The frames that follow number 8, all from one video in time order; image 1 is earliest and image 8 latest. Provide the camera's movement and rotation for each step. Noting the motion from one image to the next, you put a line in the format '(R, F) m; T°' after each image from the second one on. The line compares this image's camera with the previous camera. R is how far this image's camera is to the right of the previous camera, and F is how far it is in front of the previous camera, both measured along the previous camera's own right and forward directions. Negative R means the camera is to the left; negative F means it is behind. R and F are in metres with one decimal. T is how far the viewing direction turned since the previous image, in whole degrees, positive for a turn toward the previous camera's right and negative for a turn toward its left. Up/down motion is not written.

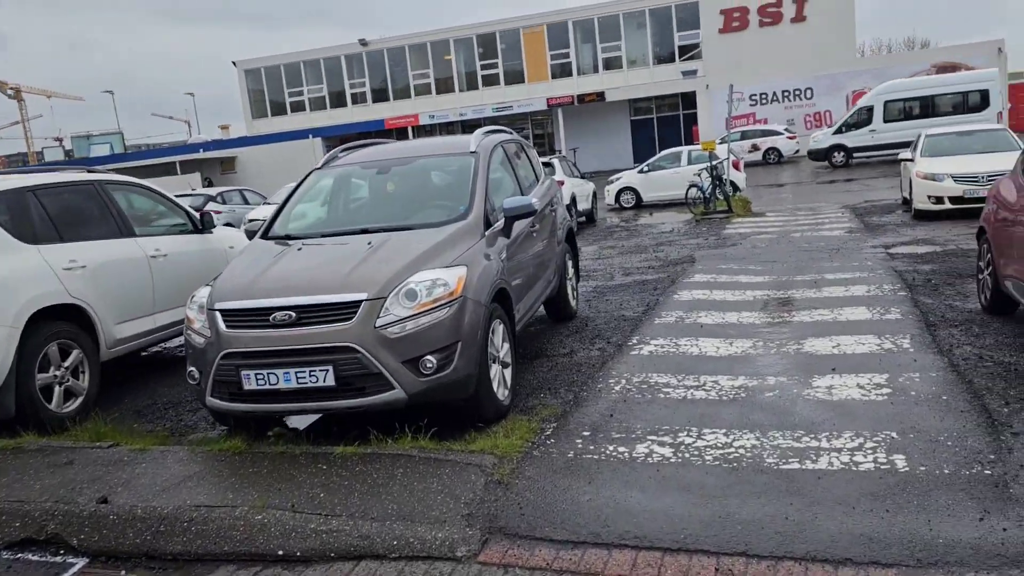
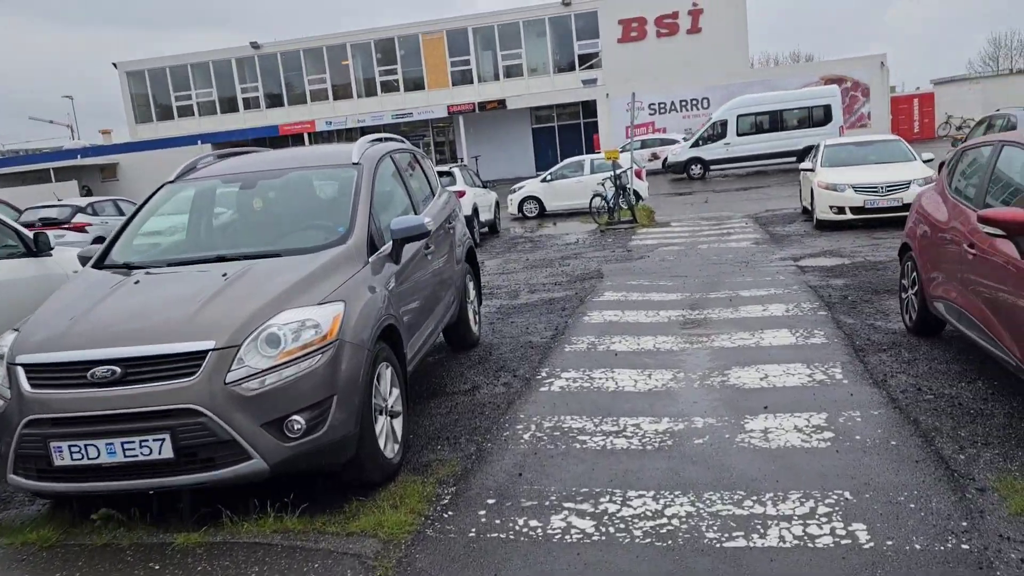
(+0.1, +0.8) m; +7°
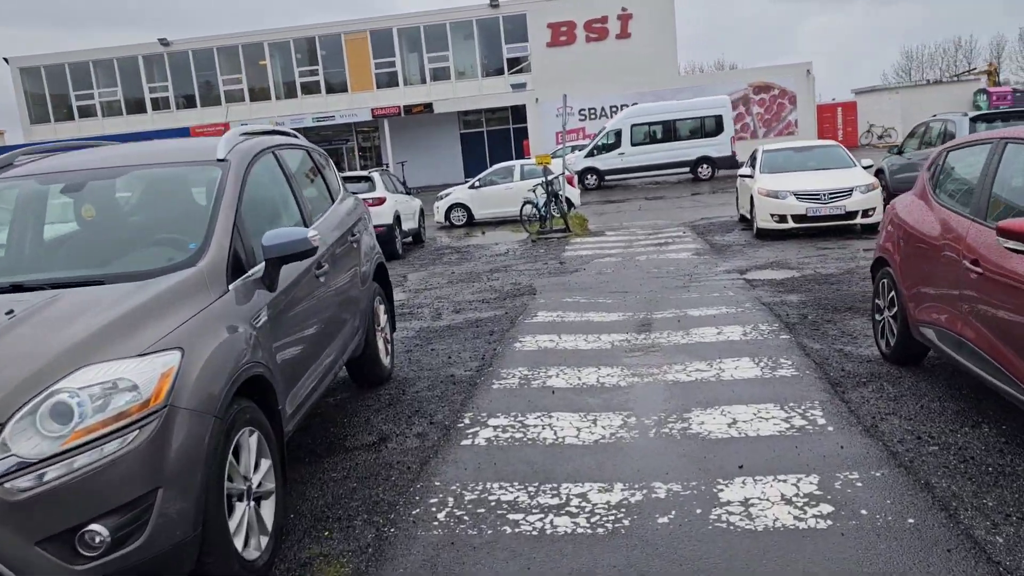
(+0.1, +1.0) m; +5°
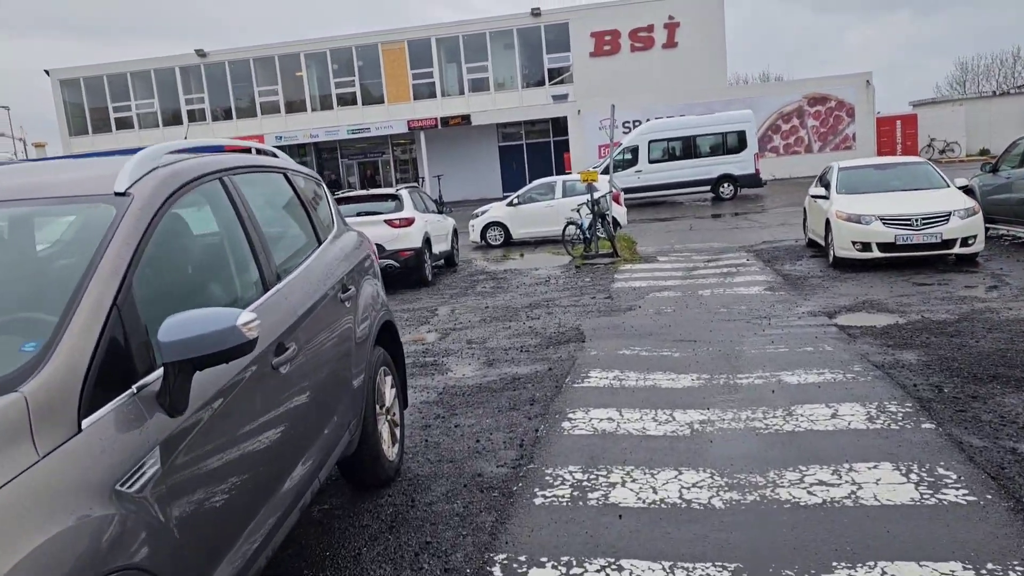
(-0.1, +1.5) m; -3°
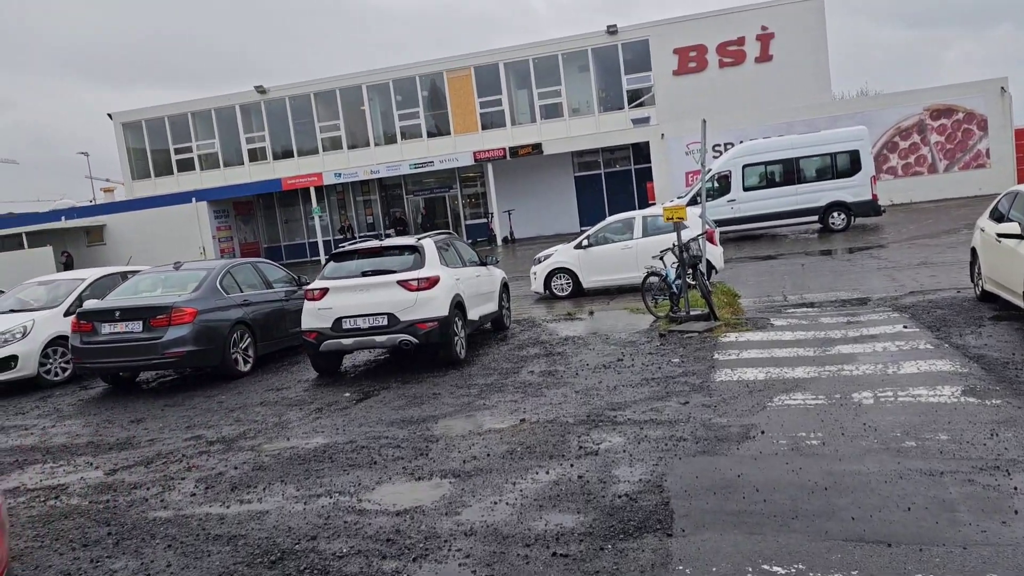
(+0.3, +3.4) m; -6°
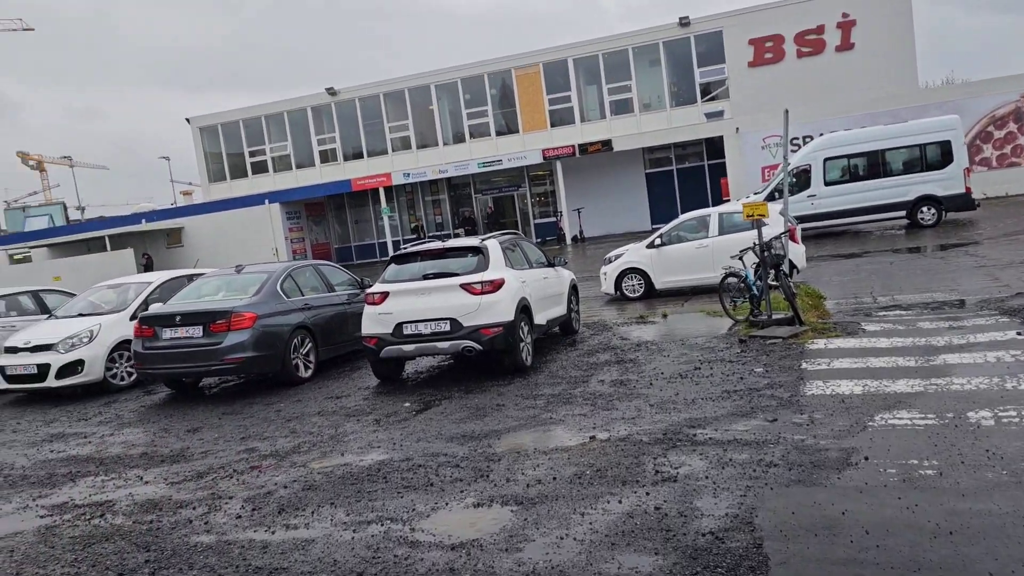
(0.0, +0.5) m; -5°
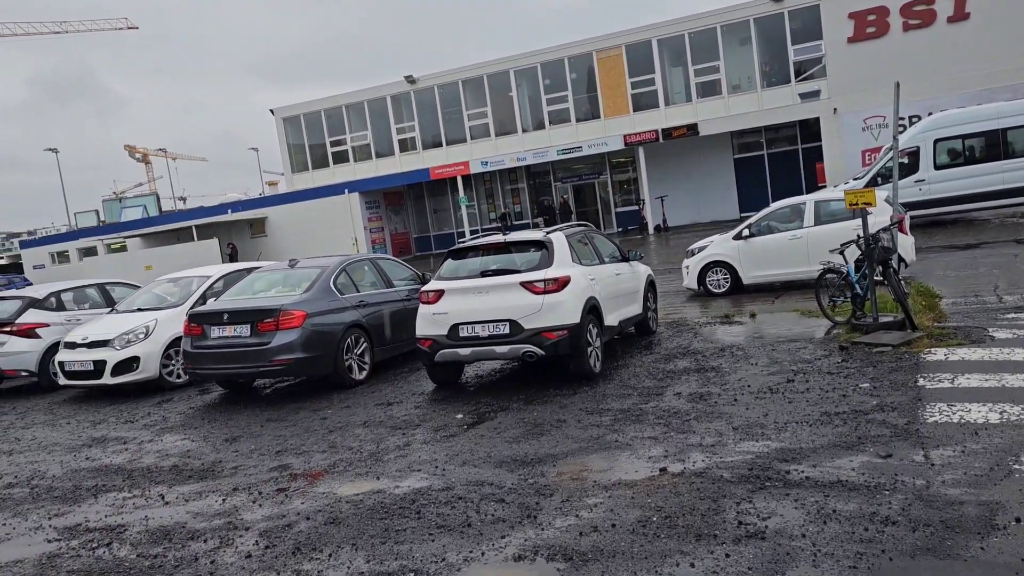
(+0.2, +0.9) m; -6°
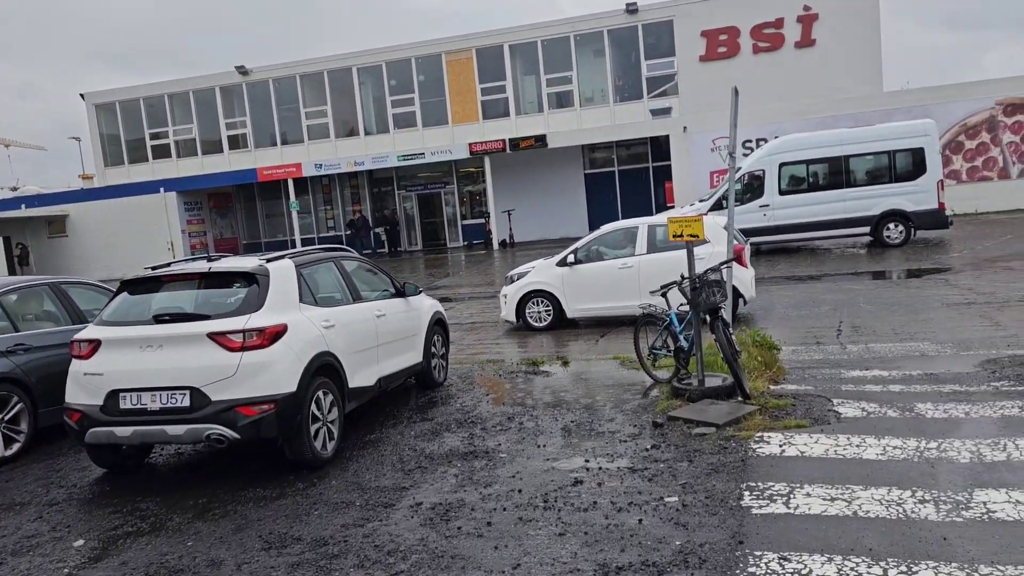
(+1.2, +2.2) m; +9°
